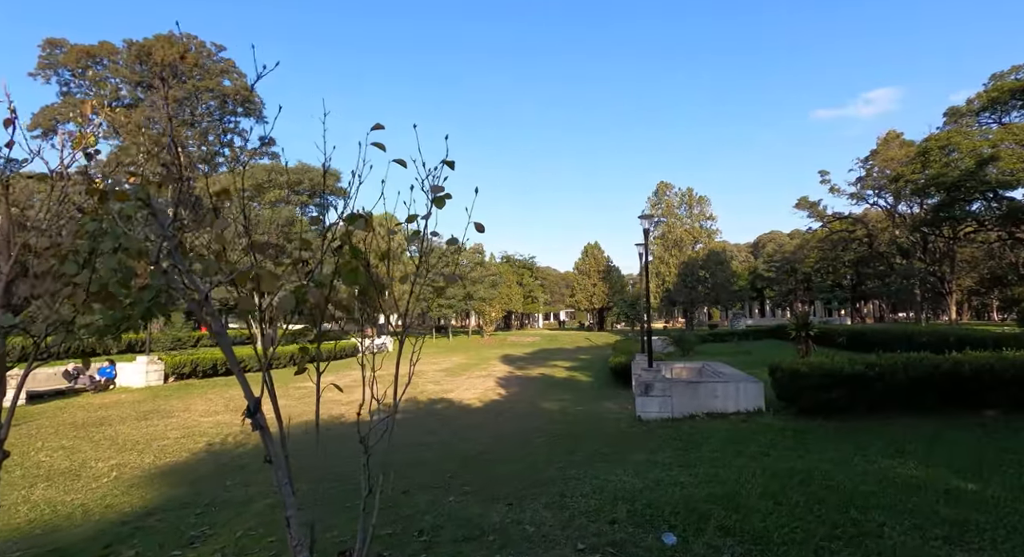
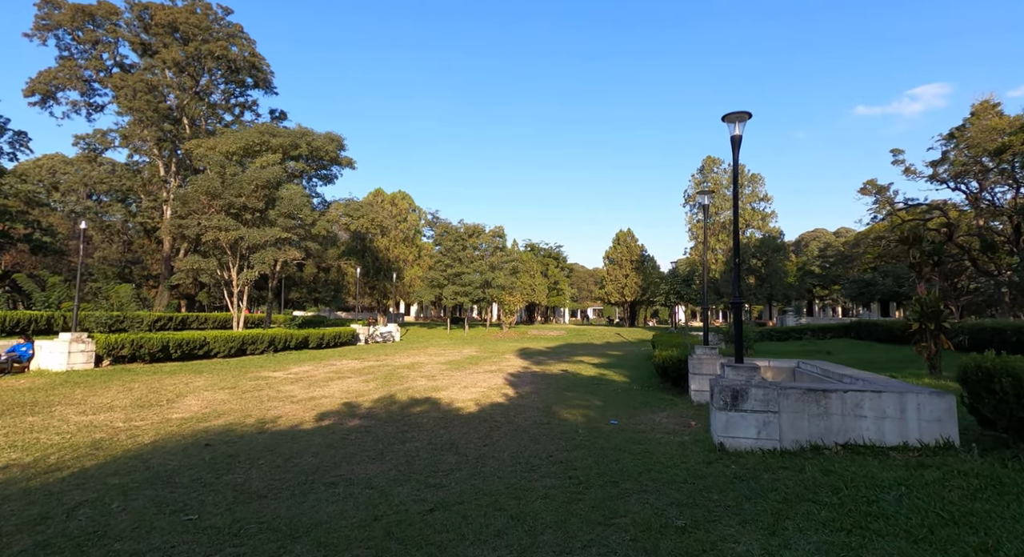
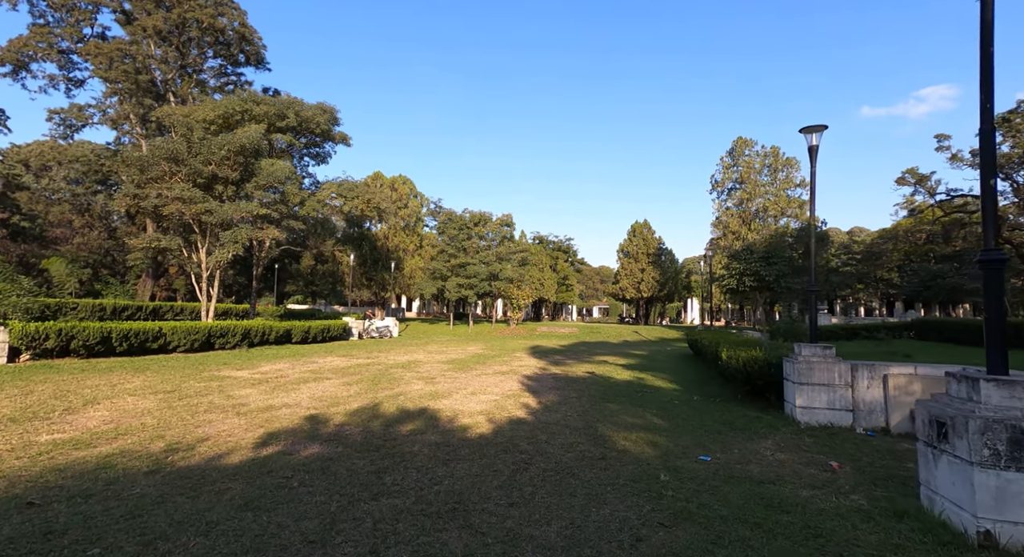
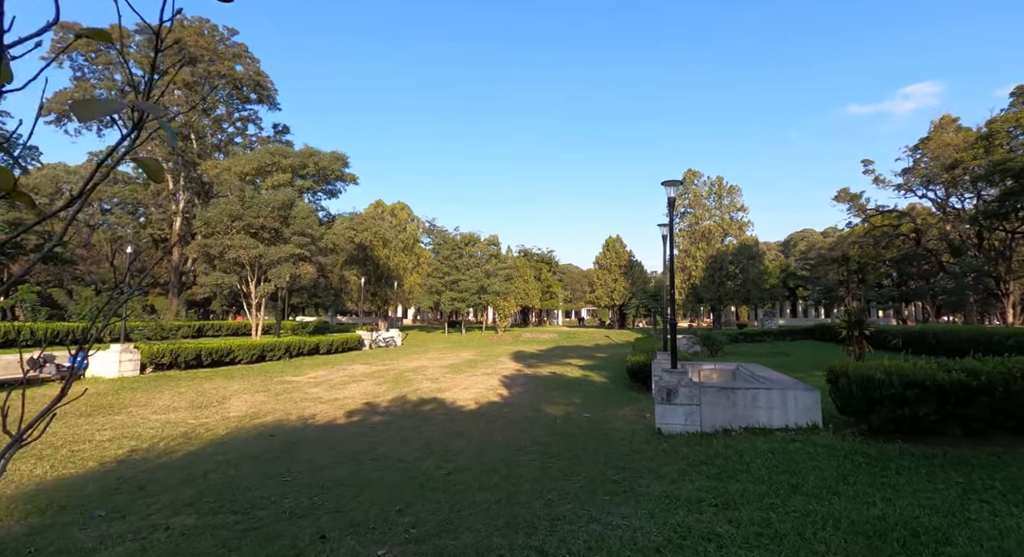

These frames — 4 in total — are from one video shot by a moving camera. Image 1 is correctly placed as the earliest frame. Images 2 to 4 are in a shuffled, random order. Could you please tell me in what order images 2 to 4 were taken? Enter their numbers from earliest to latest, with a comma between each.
4, 2, 3
